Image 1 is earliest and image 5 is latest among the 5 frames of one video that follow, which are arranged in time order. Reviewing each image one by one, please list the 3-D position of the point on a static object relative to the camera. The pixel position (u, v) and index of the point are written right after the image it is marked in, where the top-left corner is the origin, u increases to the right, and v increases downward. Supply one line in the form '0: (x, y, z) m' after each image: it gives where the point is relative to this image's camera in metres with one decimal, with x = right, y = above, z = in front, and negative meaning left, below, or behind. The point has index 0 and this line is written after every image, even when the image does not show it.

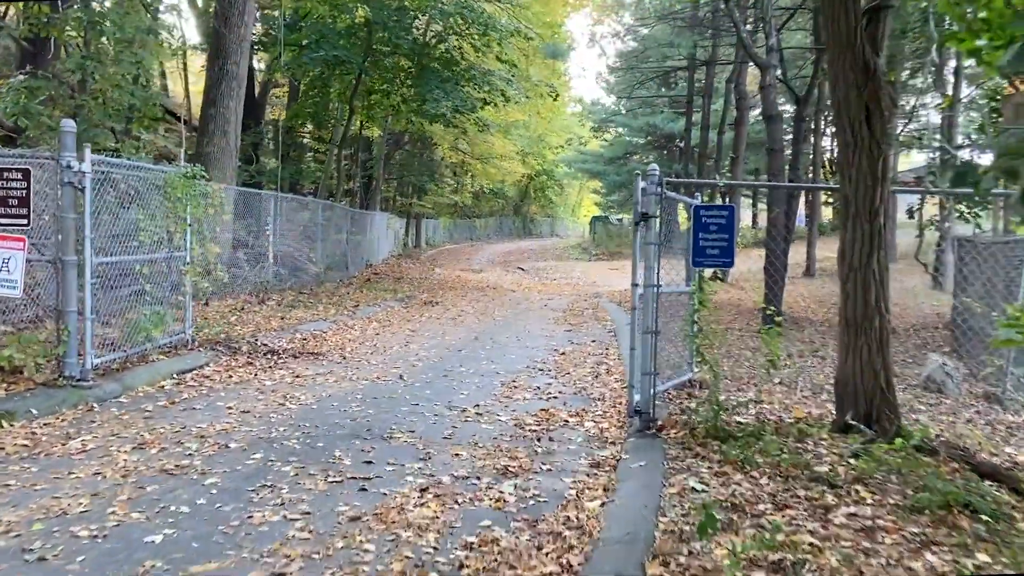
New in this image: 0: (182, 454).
0: (-1.7, -0.8, +4.0) m
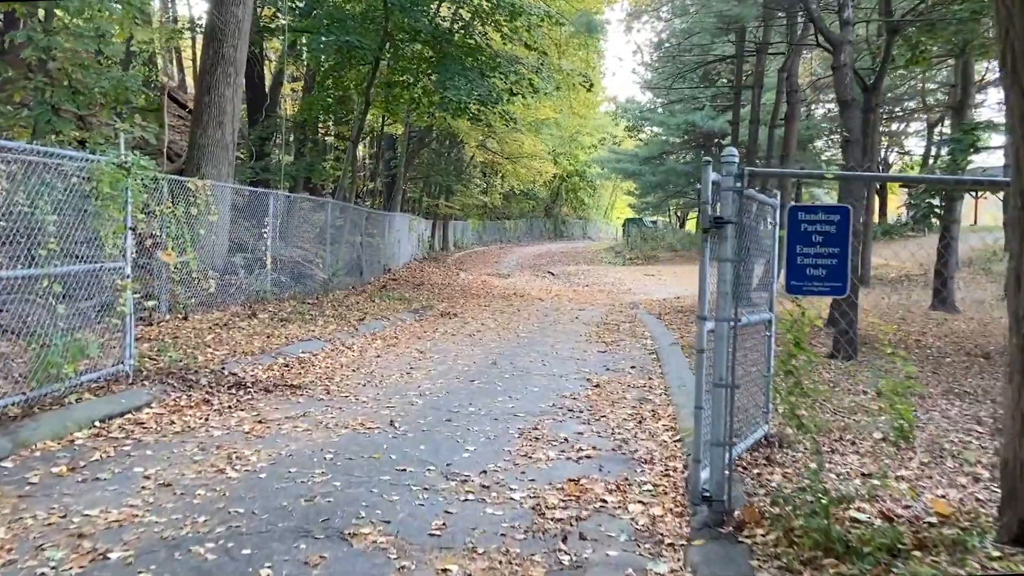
0: (-1.6, -1.0, +2.7) m
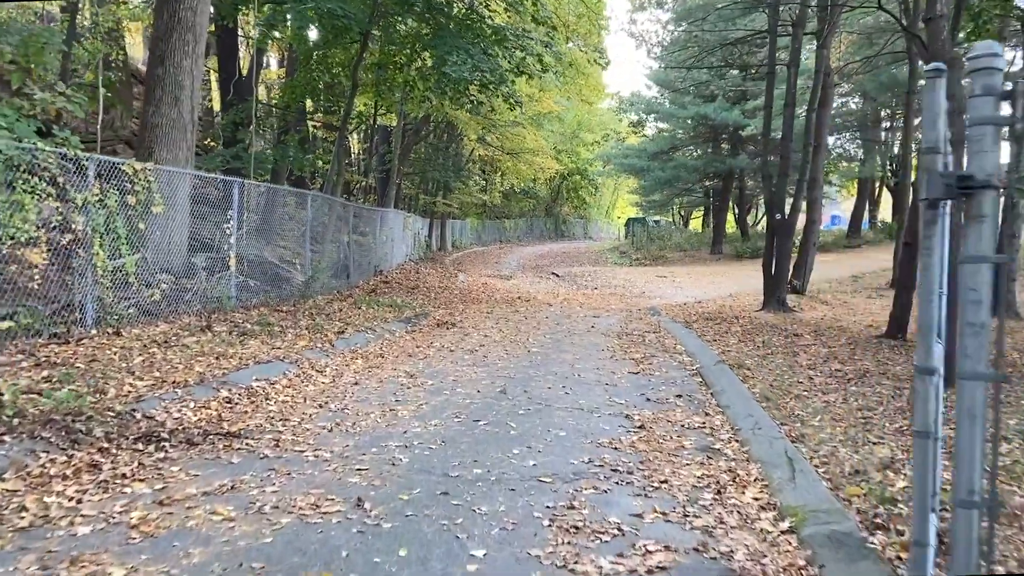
0: (-1.5, -1.0, +1.1) m
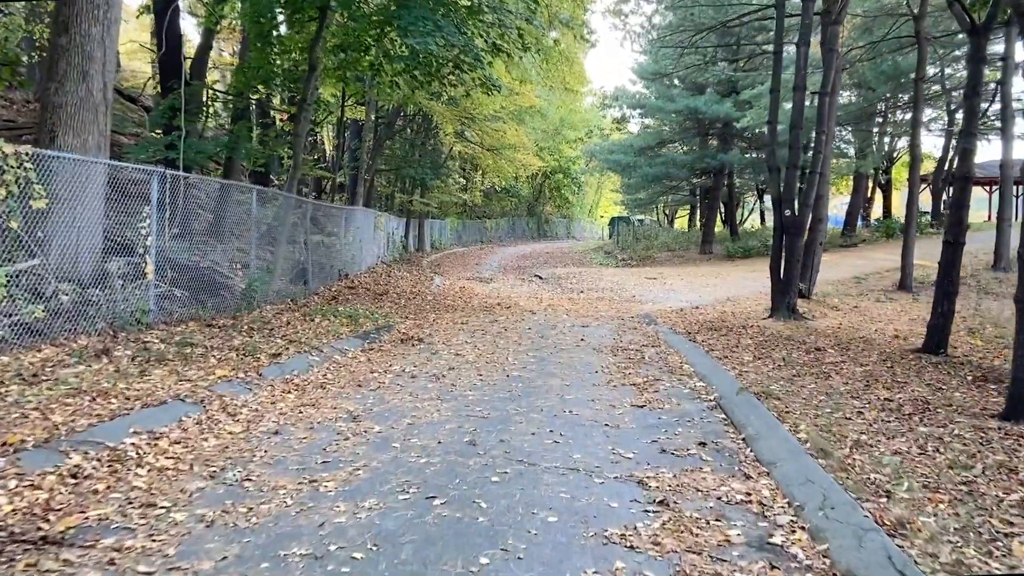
0: (-1.5, -1.1, -0.4) m
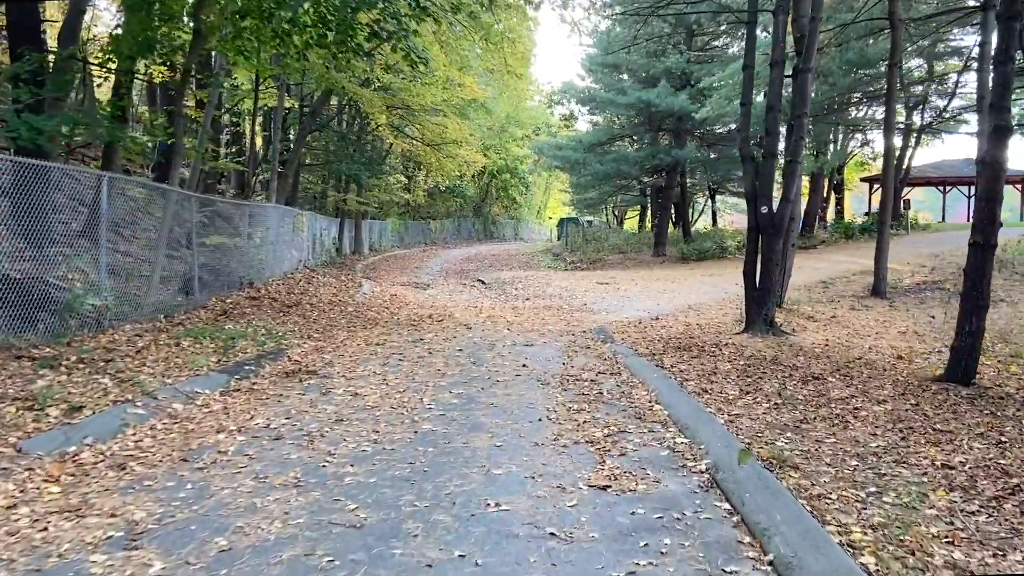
0: (-1.6, -1.2, -2.4) m
